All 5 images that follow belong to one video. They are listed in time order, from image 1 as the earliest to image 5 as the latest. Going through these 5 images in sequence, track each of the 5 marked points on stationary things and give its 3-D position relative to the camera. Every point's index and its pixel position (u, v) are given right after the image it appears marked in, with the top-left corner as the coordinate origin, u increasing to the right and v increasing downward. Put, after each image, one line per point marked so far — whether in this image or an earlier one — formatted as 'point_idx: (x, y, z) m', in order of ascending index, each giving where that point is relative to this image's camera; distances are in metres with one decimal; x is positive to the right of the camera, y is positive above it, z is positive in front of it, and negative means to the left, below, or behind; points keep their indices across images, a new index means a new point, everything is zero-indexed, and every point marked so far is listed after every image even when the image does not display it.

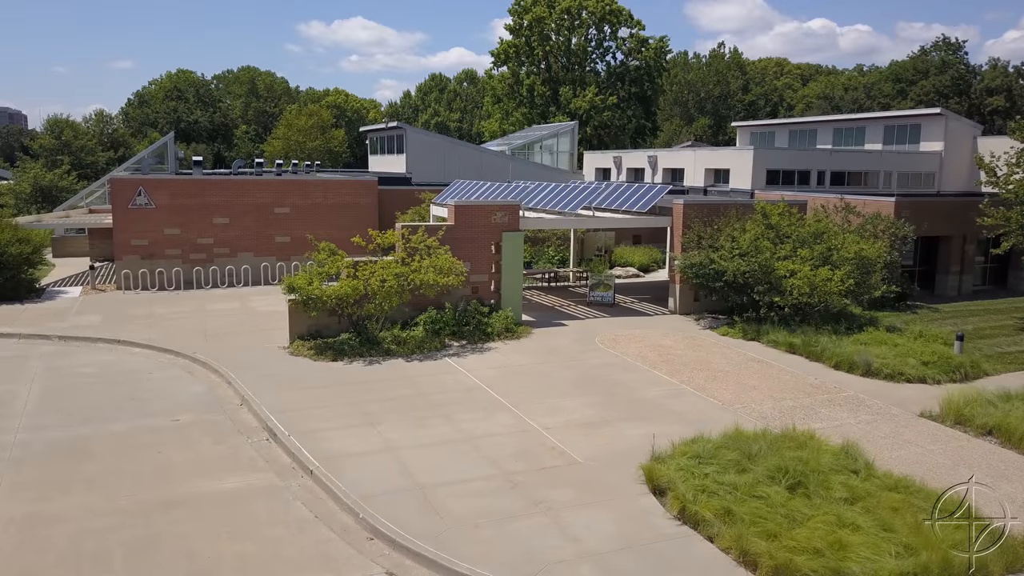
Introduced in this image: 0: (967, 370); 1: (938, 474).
0: (+9.6, -1.7, +16.1) m
1: (+6.1, -2.7, +10.9) m
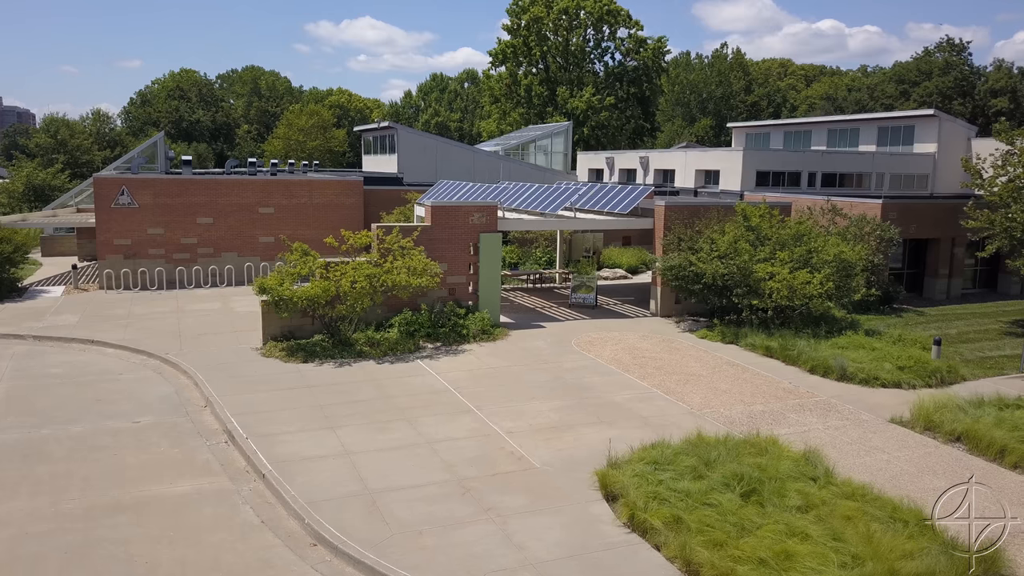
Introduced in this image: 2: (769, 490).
0: (+9.0, -1.8, +15.9) m
1: (+5.5, -2.7, +10.7) m
2: (+3.3, -2.6, +9.8) m
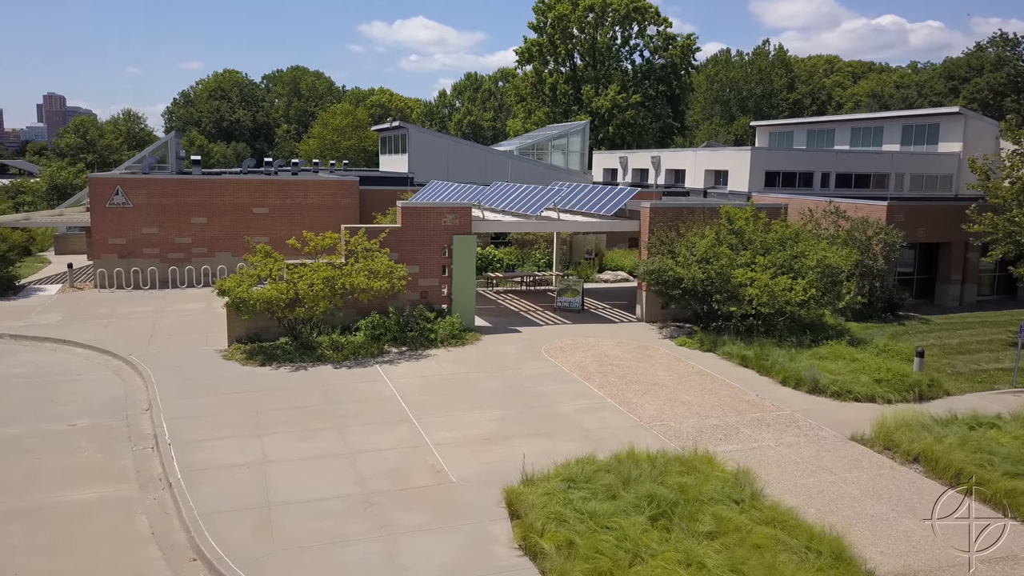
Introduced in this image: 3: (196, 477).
0: (+8.1, -2.0, +15.0) m
1: (+4.3, -2.9, +10.0) m
2: (+2.0, -2.7, +9.2) m
3: (-4.4, -2.6, +10.6) m
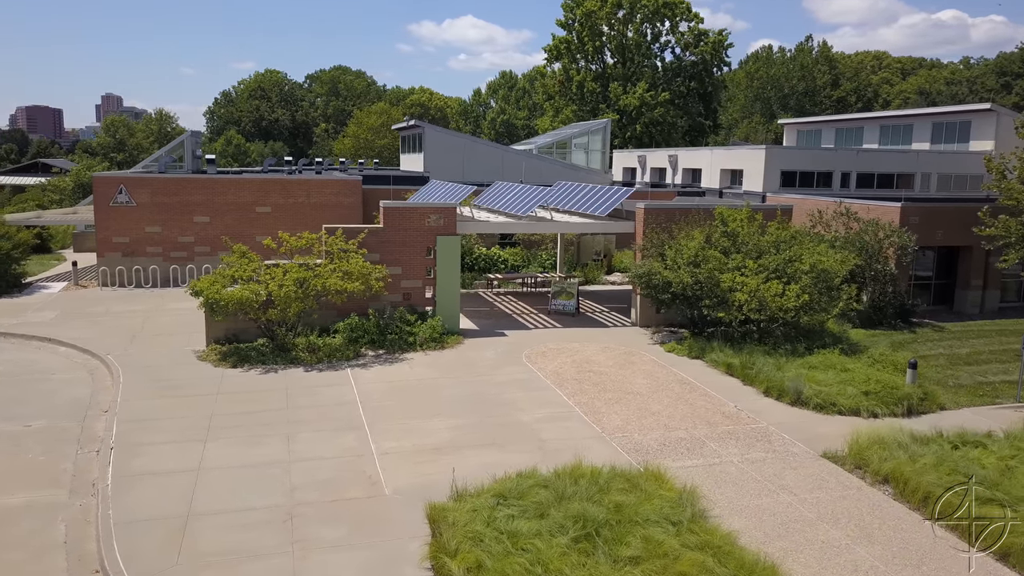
0: (+7.4, -2.1, +14.1) m
1: (+3.4, -3.0, +9.4) m
2: (+1.1, -2.8, +8.7) m
3: (-5.2, -2.6, +10.4) m
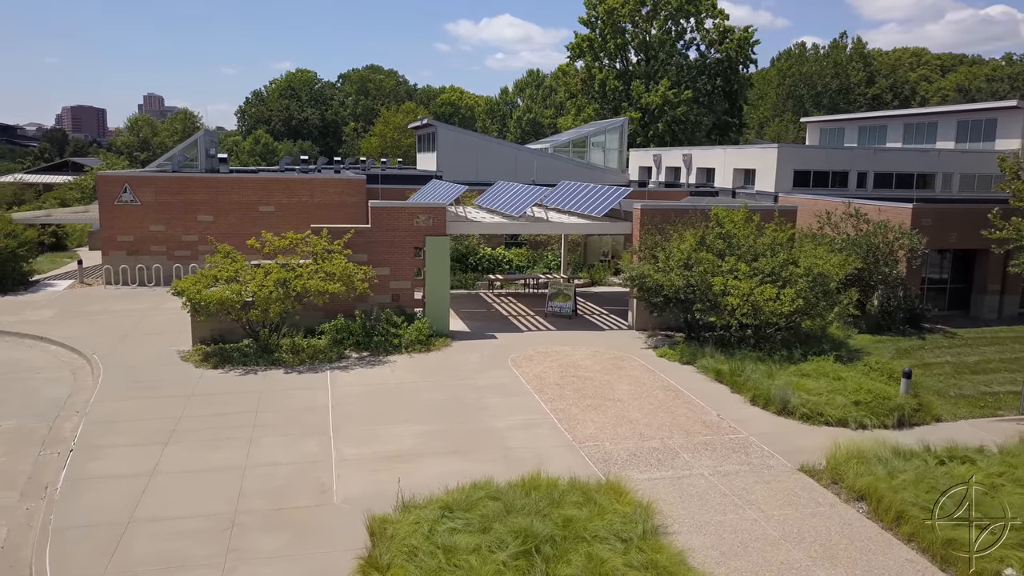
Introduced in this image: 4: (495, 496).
0: (+7.0, -2.2, +13.5) m
1: (+2.7, -3.1, +8.9) m
2: (+0.4, -2.9, +8.3) m
3: (-5.8, -2.7, +10.3) m
4: (-0.2, -2.6, +9.6) m
